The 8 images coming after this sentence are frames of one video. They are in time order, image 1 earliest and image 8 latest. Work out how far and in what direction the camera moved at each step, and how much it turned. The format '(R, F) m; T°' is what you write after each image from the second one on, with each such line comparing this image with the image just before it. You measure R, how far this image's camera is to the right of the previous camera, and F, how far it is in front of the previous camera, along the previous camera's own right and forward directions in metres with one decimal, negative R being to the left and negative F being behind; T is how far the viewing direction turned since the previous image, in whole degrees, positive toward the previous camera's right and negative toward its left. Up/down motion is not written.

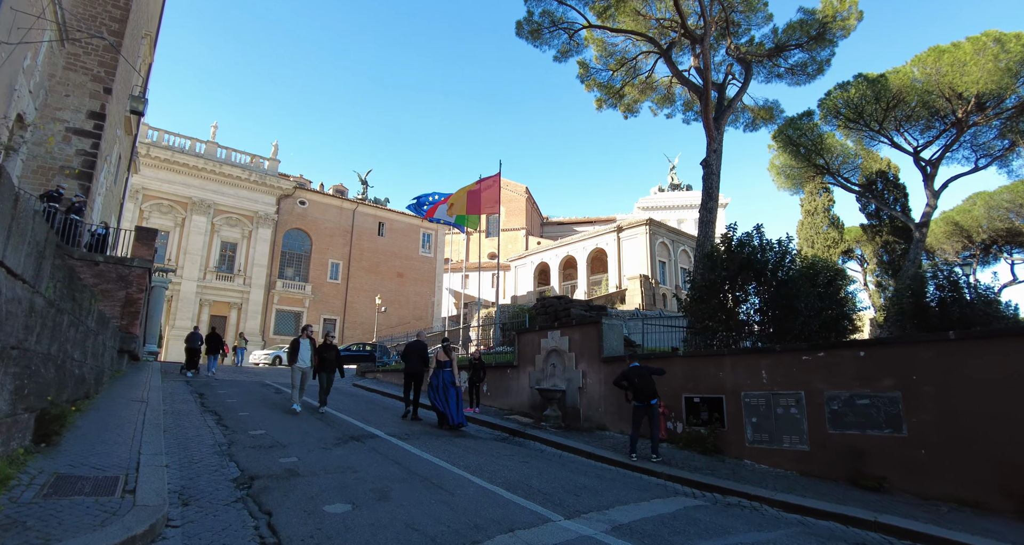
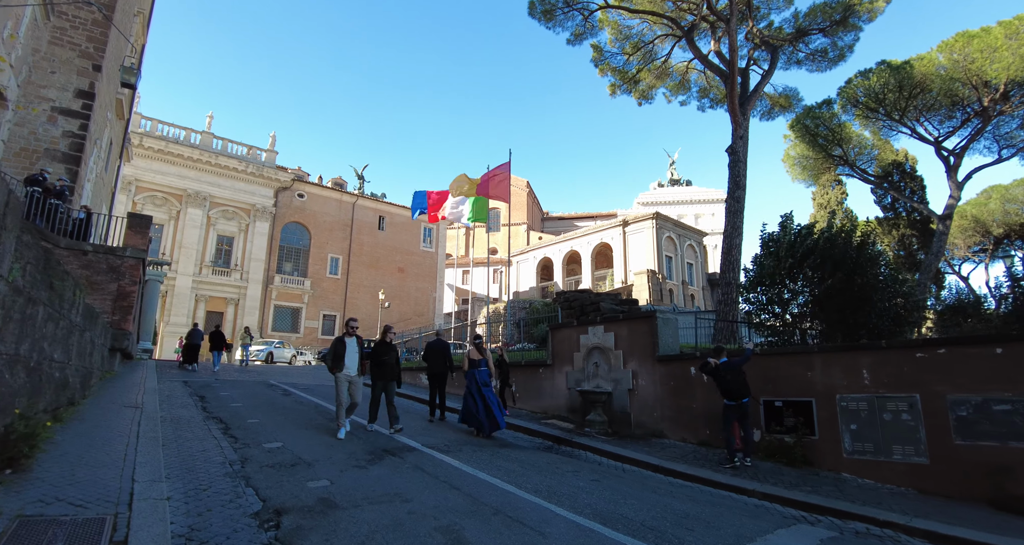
(-0.8, +1.1) m; +1°
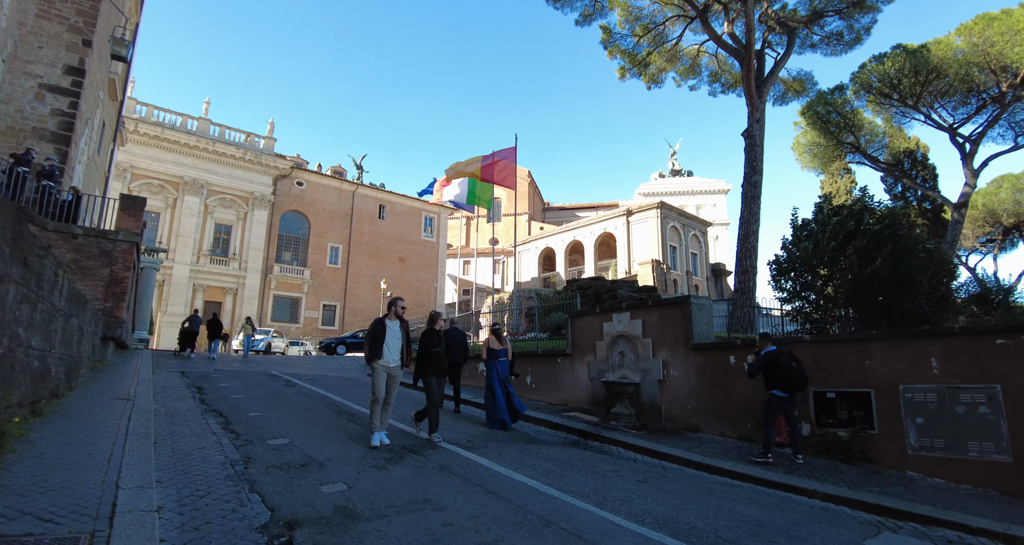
(-0.4, +0.6) m; 0°
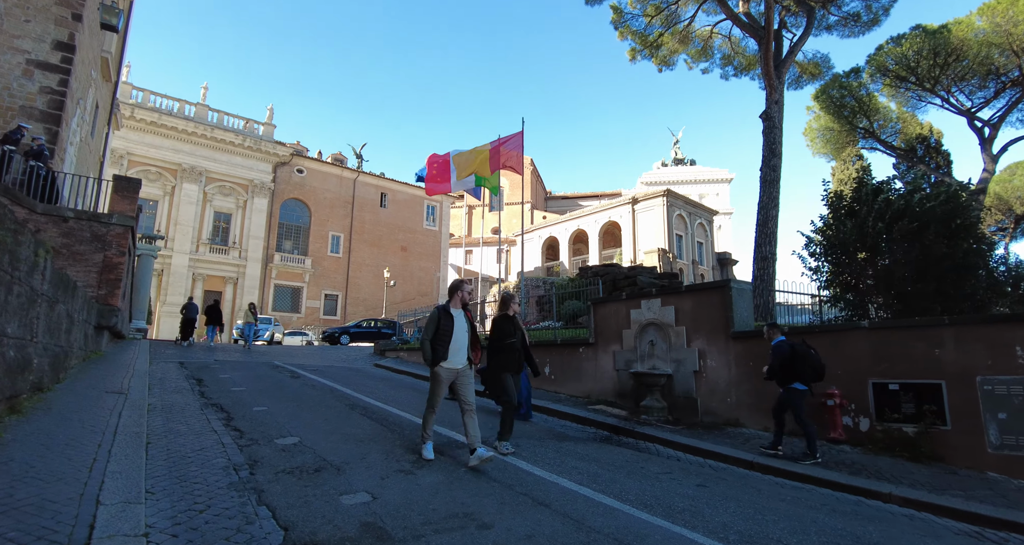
(-0.4, +0.6) m; 0°
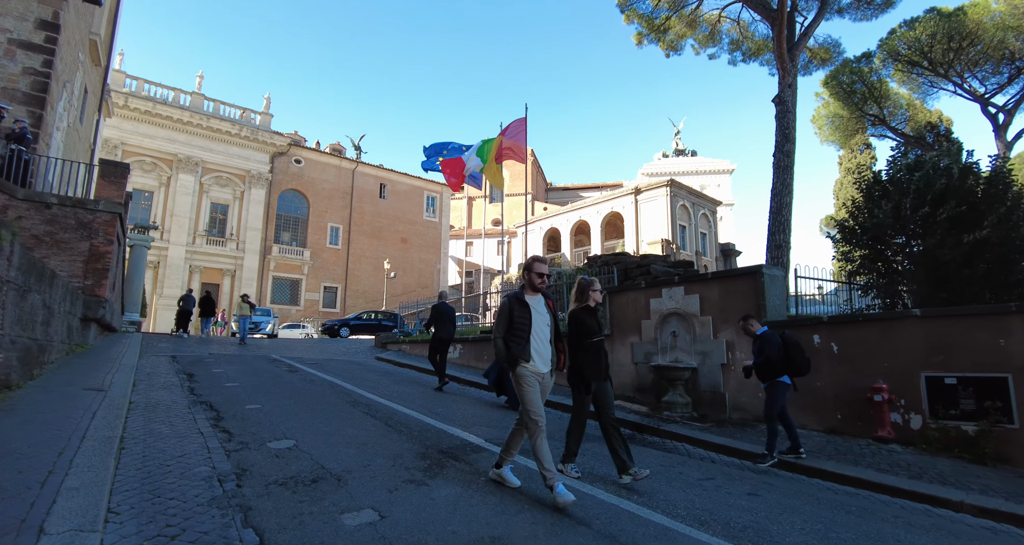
(-0.2, +0.6) m; 0°
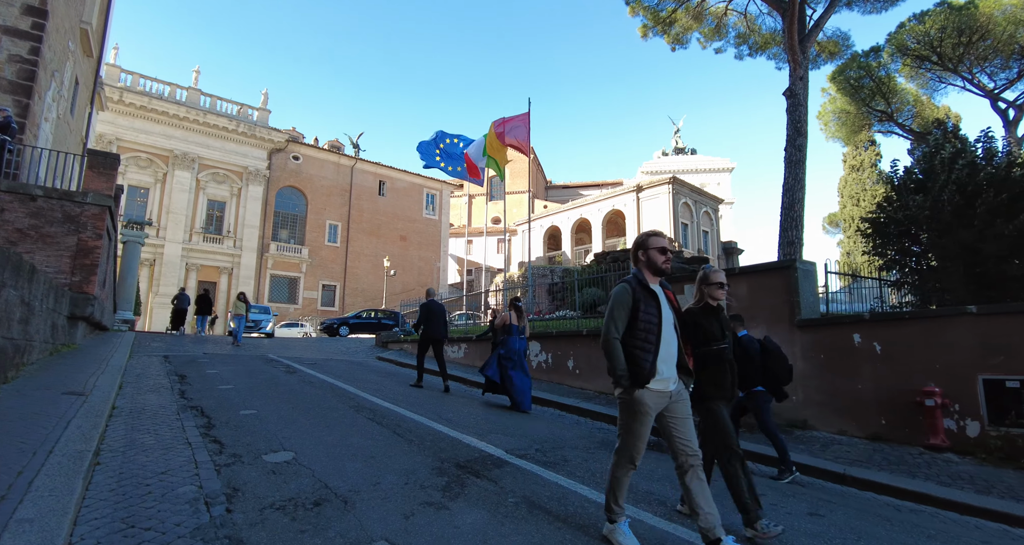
(-0.2, +0.5) m; 0°
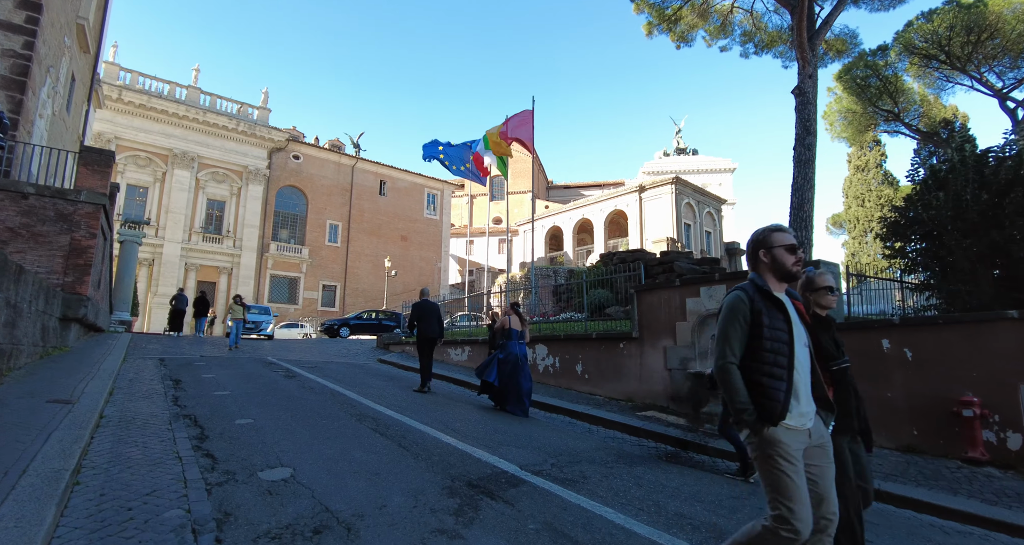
(-0.1, +0.3) m; 0°
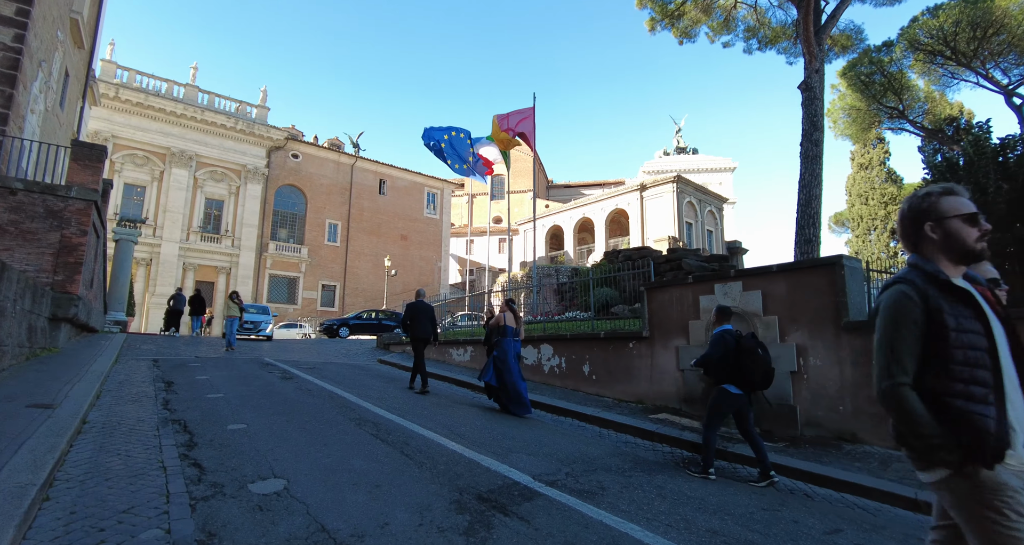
(-0.1, +0.3) m; 0°
